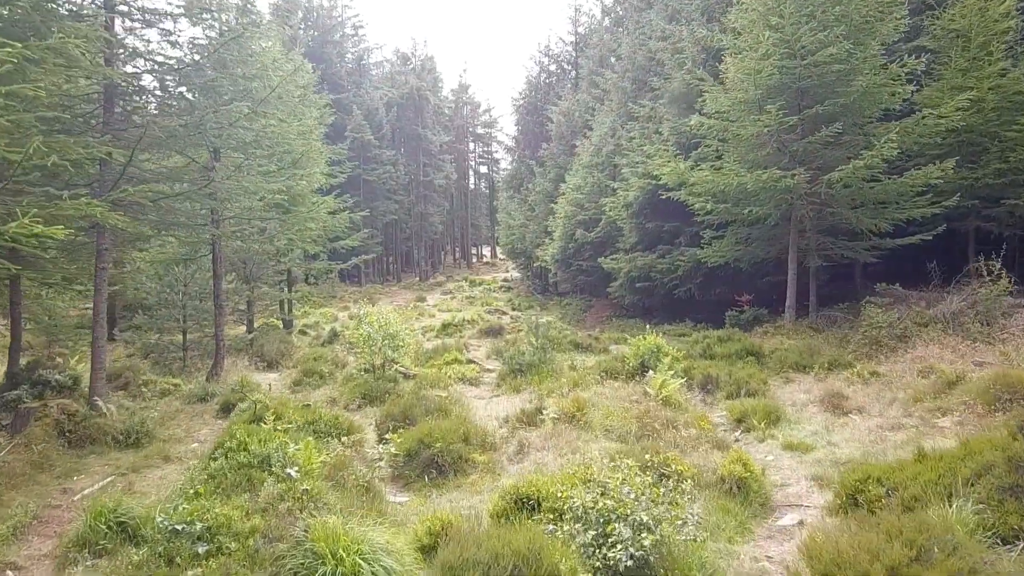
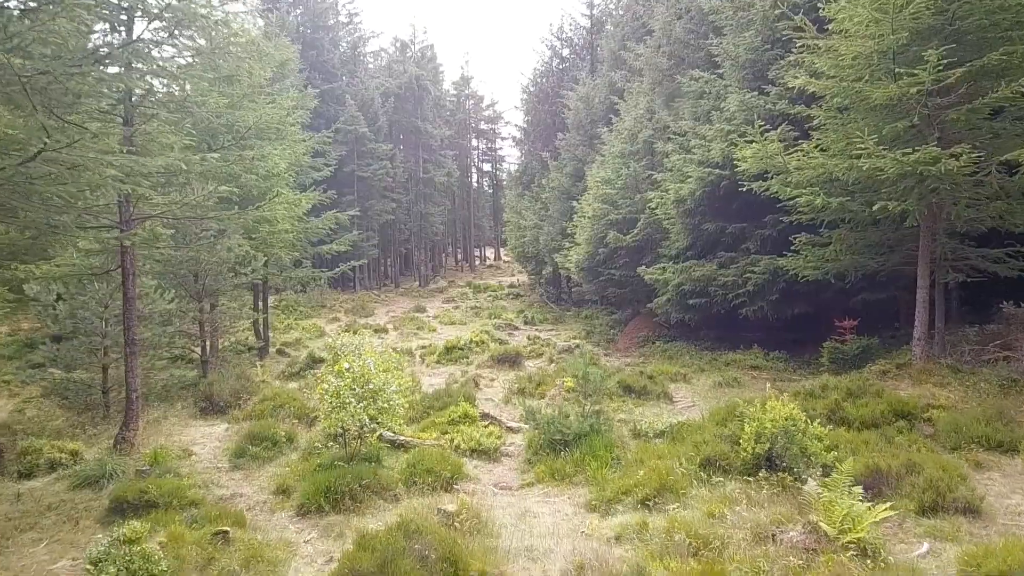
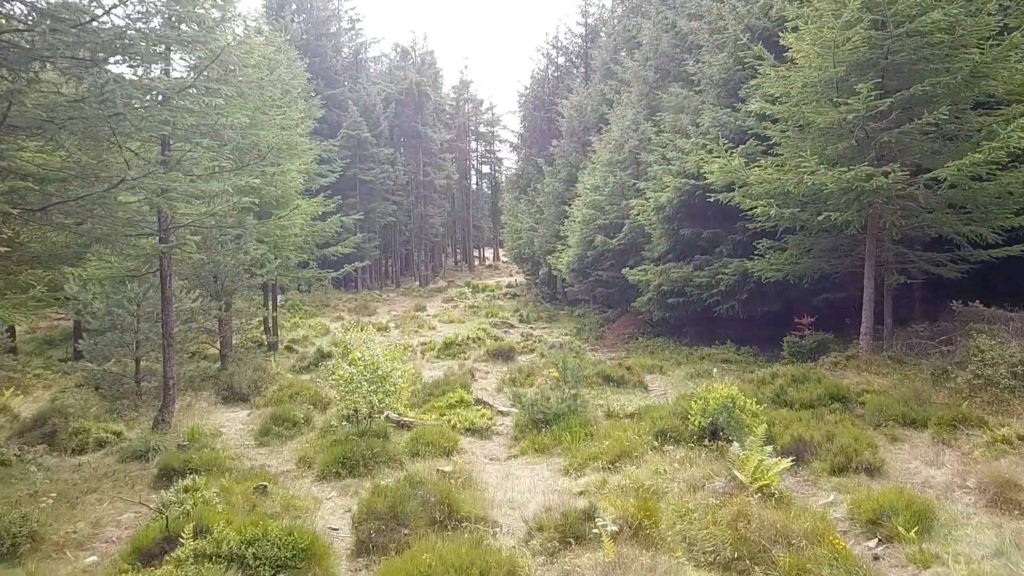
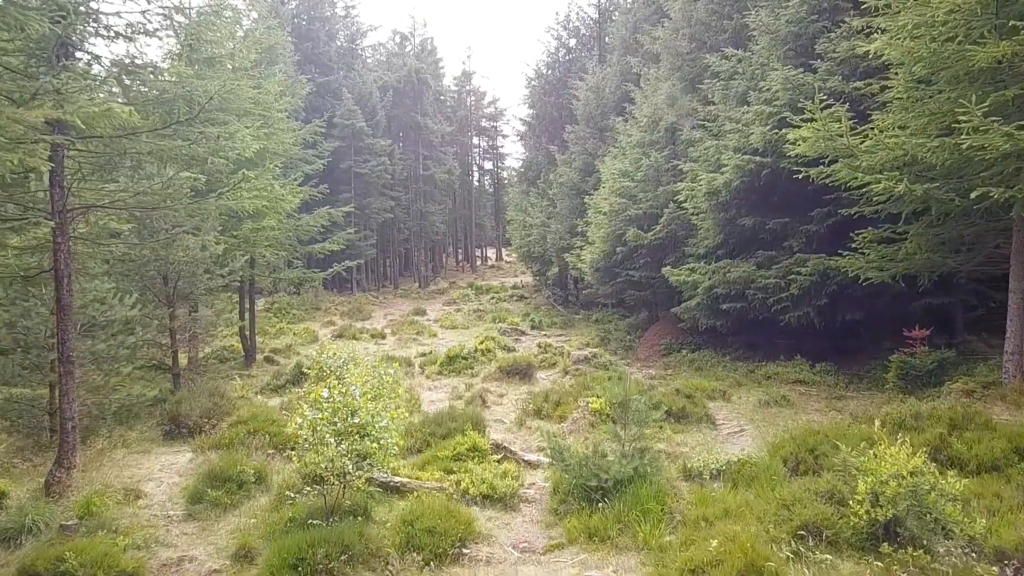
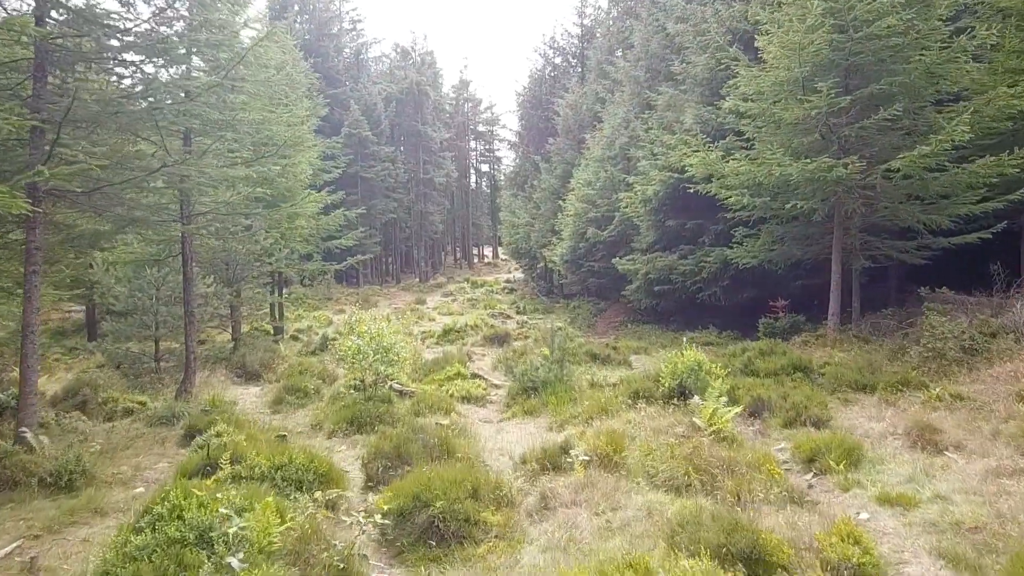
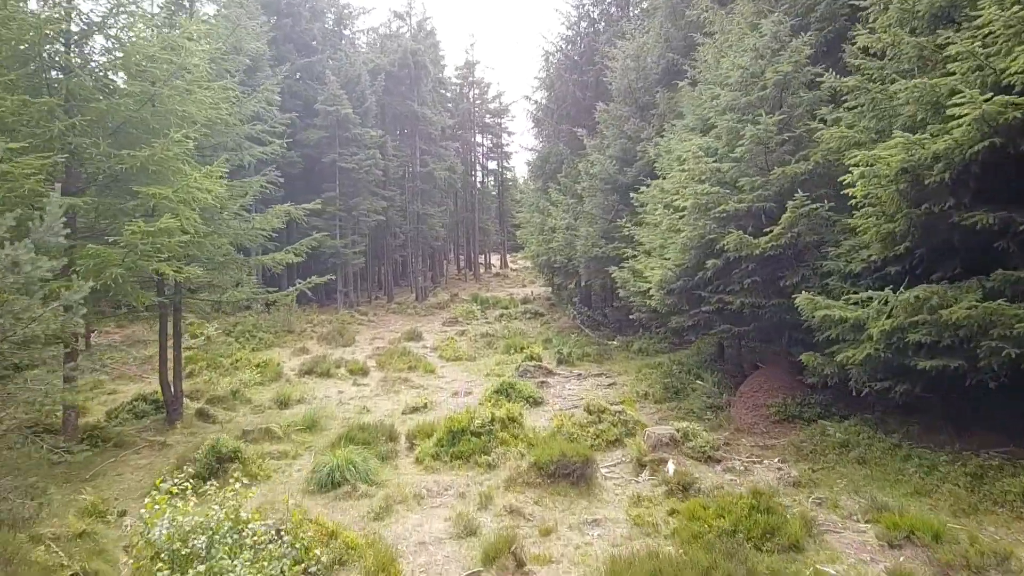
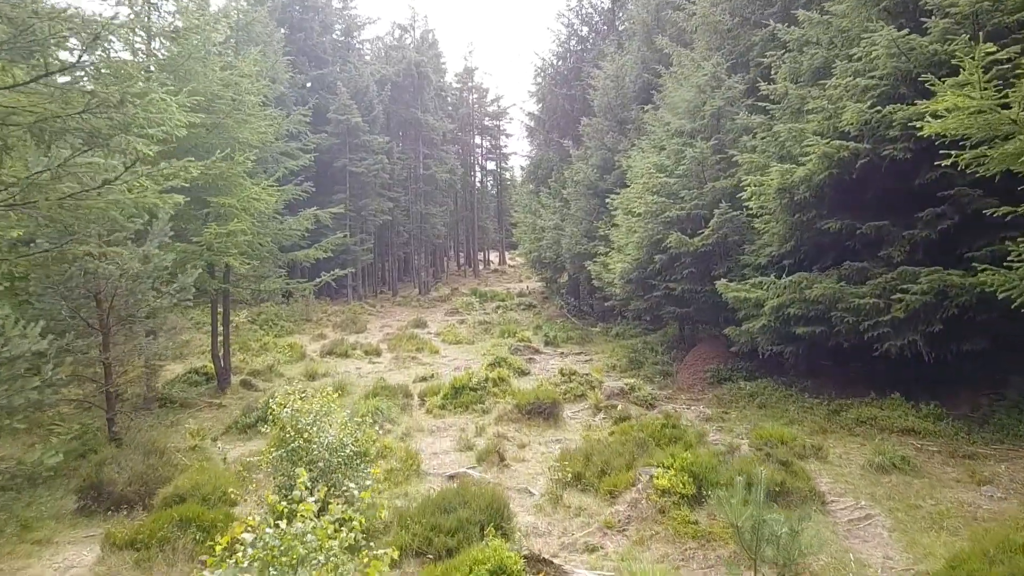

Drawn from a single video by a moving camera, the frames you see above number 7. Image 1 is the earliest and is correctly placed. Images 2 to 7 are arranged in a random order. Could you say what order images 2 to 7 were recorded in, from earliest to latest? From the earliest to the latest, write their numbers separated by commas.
5, 3, 2, 4, 7, 6
